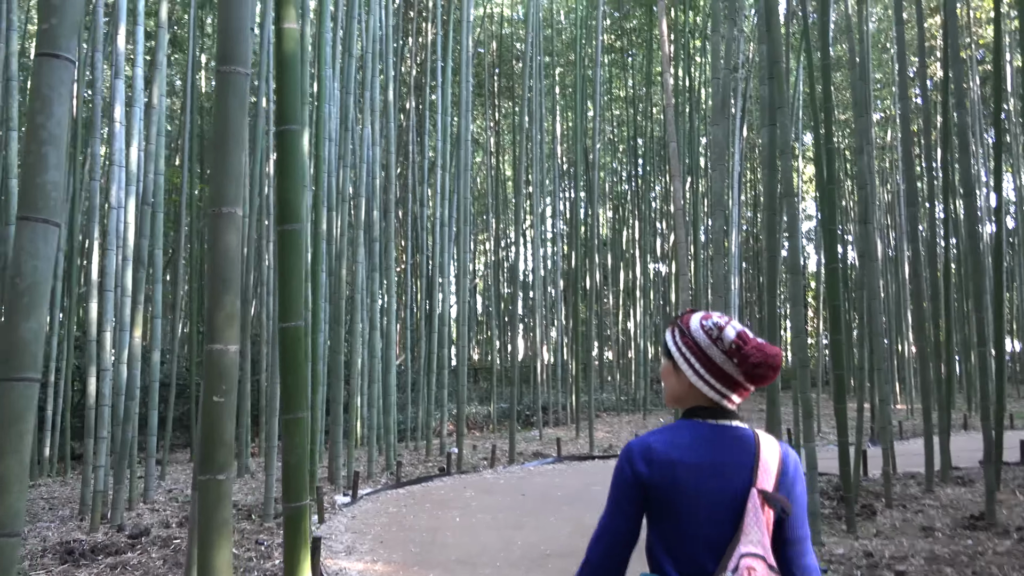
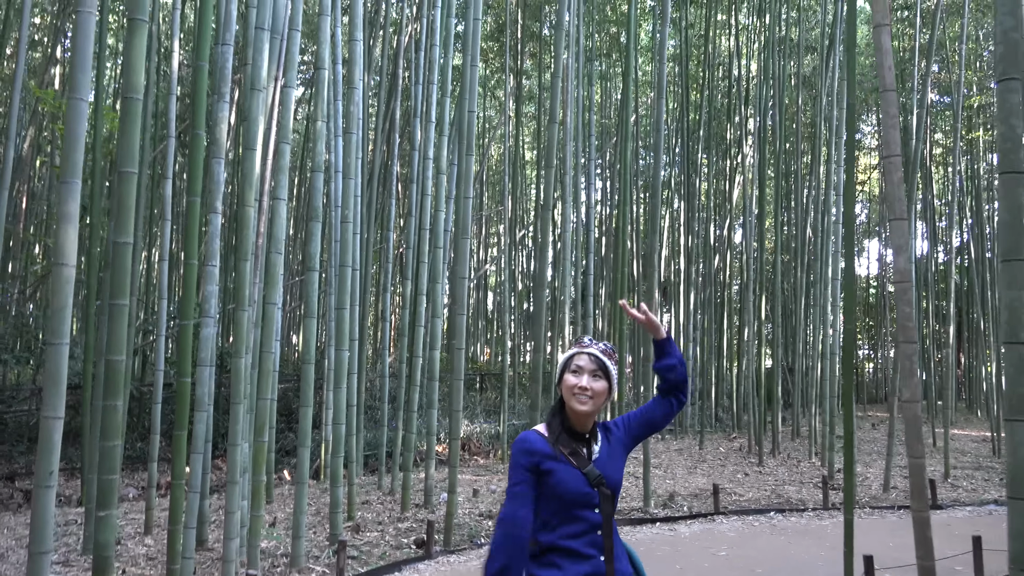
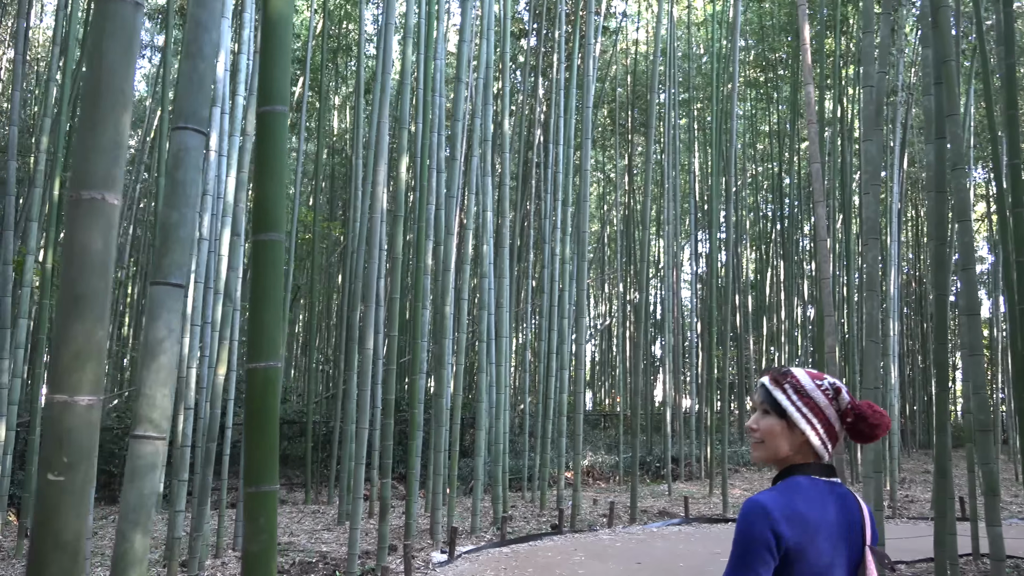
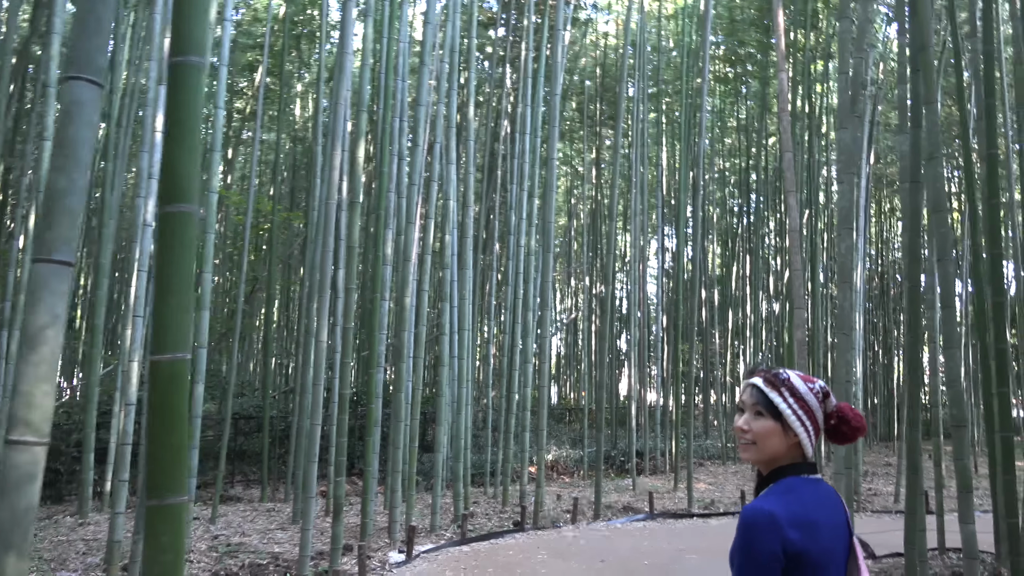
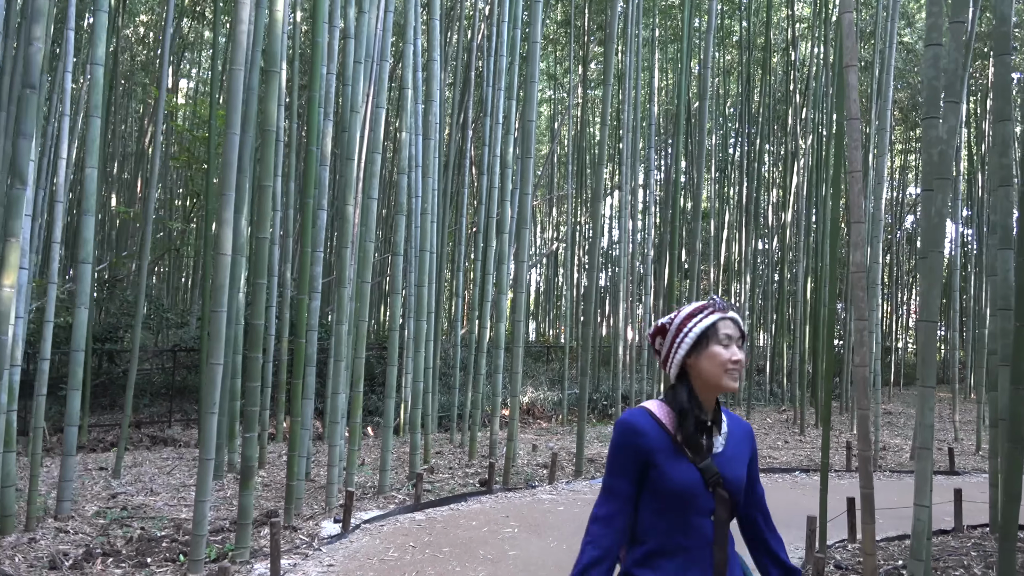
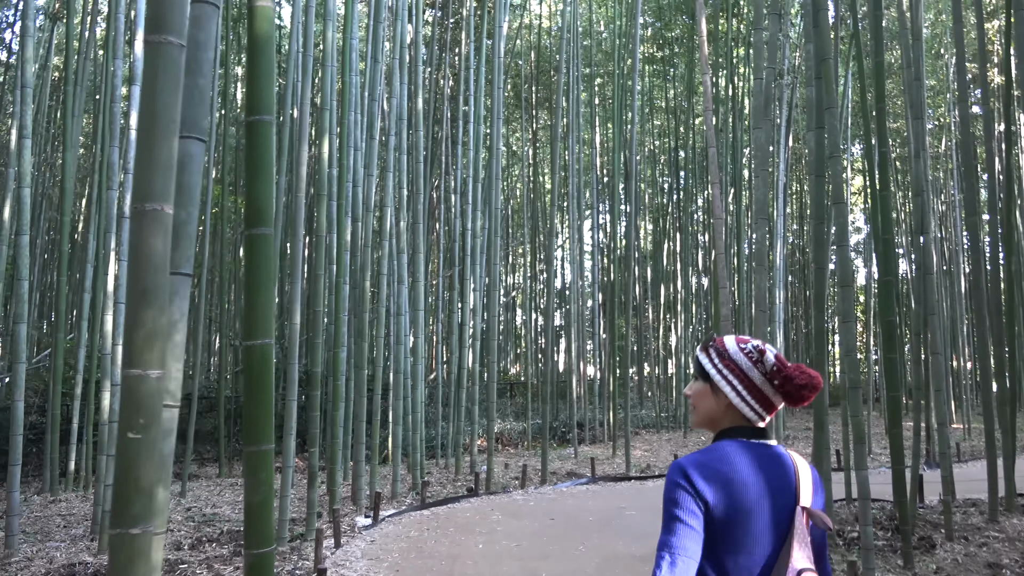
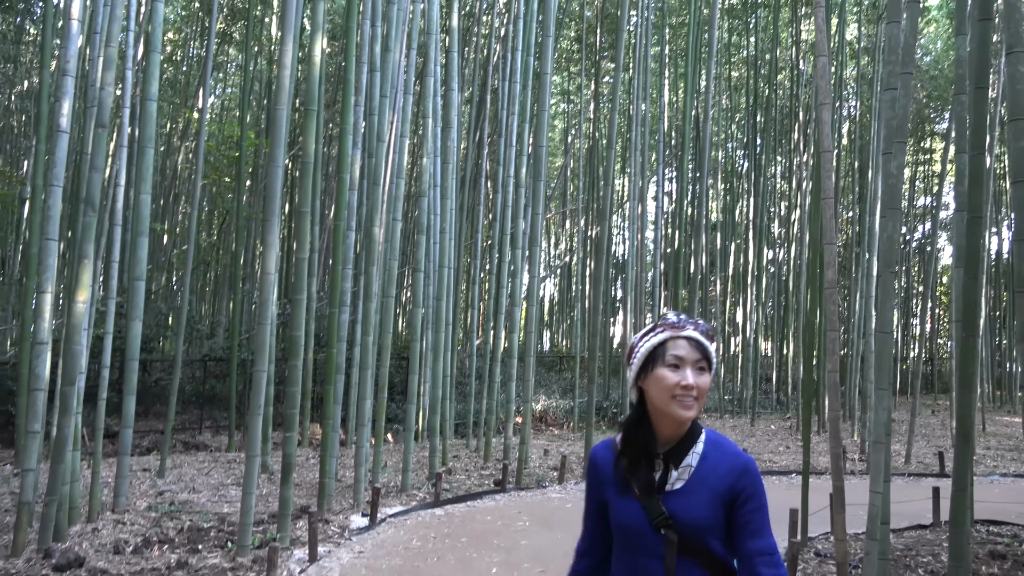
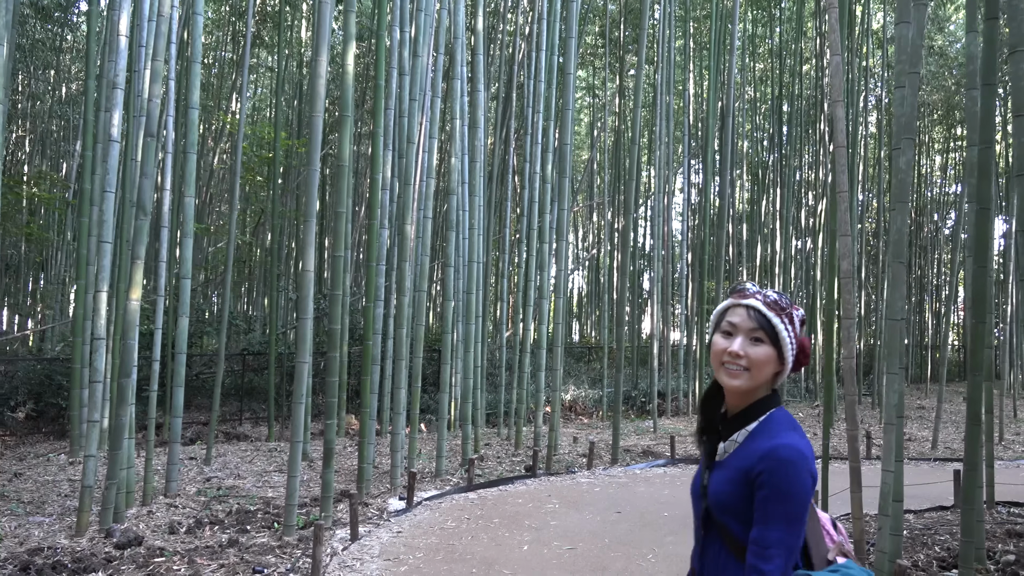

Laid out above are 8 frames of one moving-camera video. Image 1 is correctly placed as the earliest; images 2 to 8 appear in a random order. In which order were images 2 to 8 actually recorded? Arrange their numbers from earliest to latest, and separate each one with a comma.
6, 3, 4, 8, 7, 5, 2
